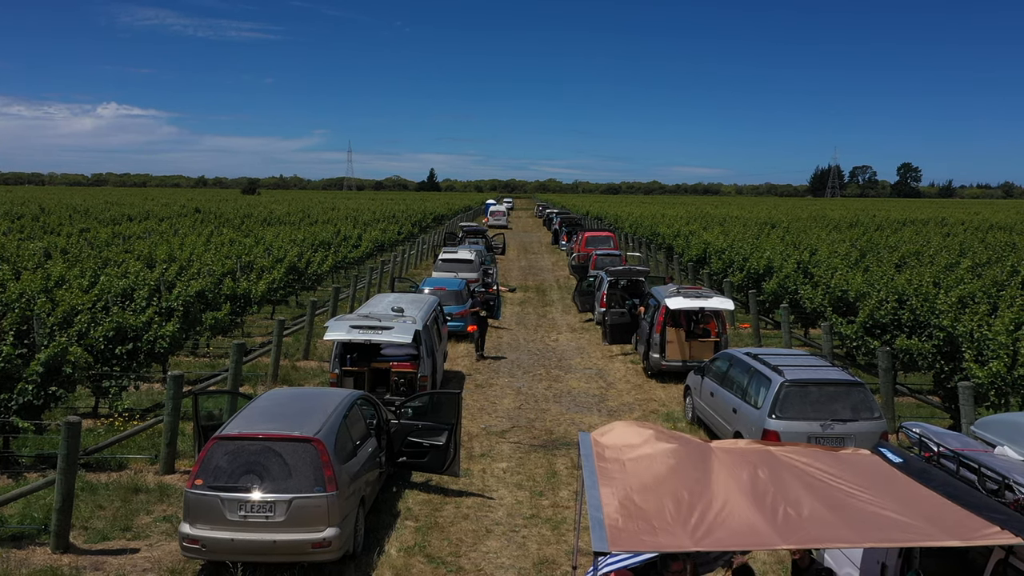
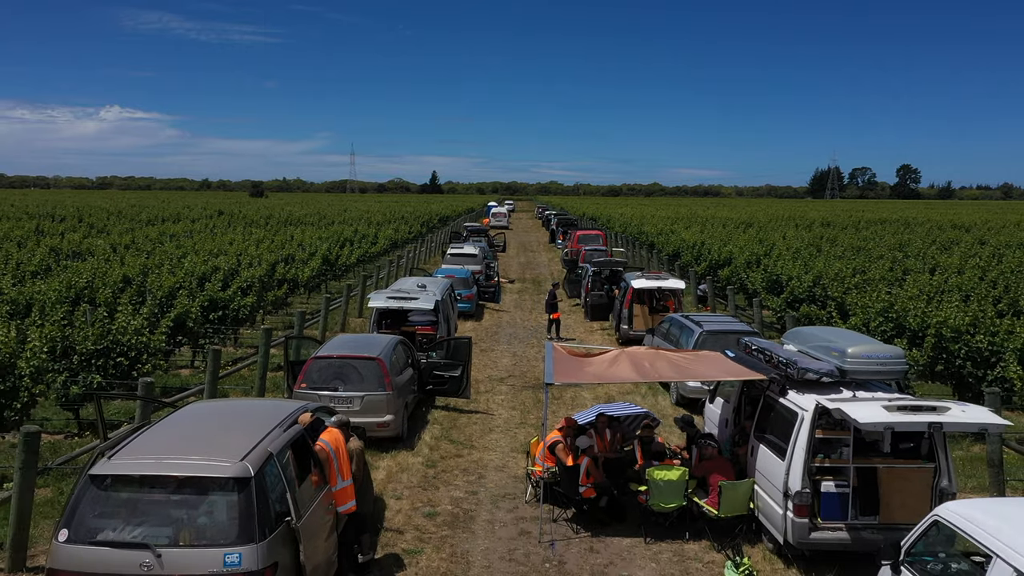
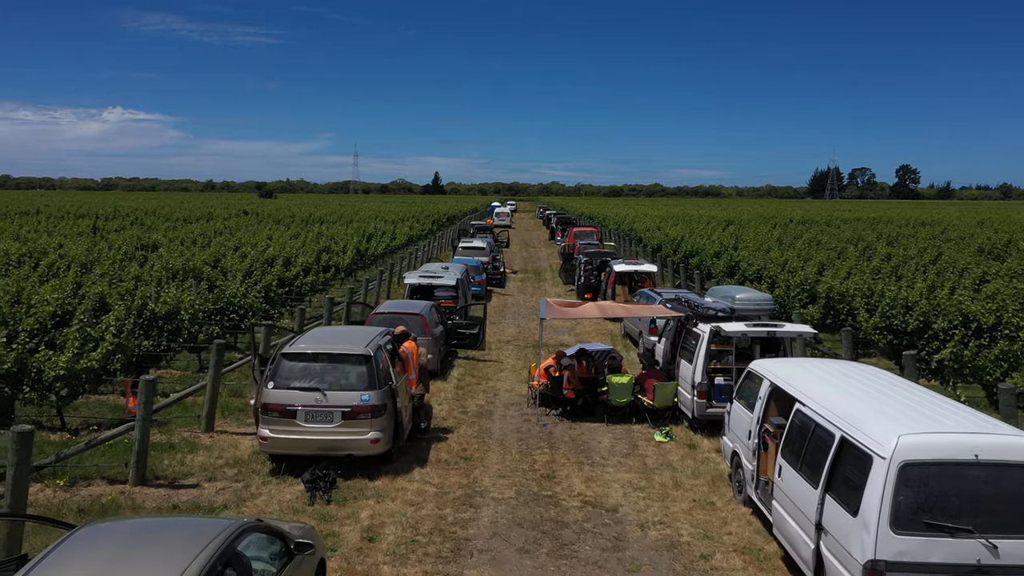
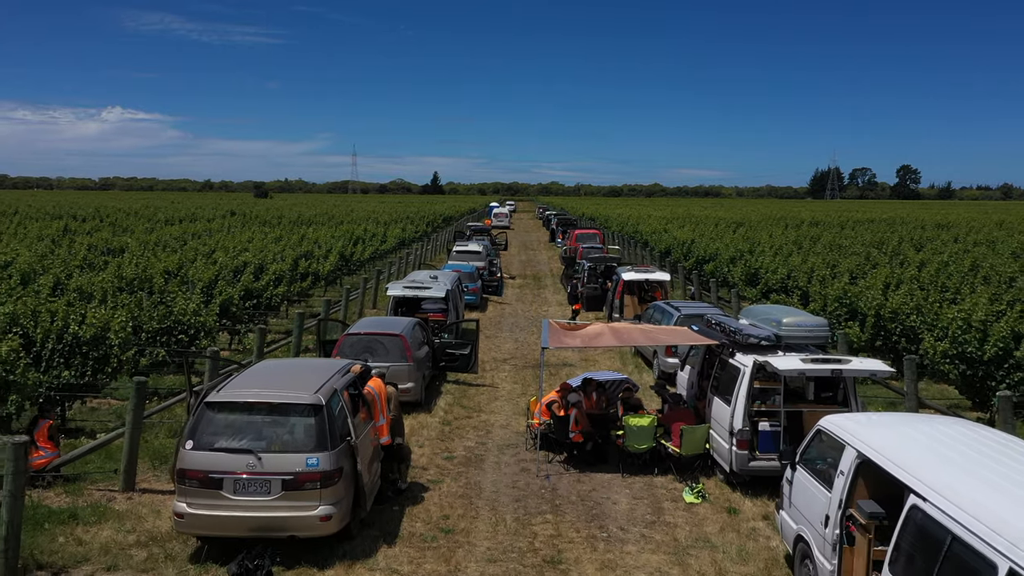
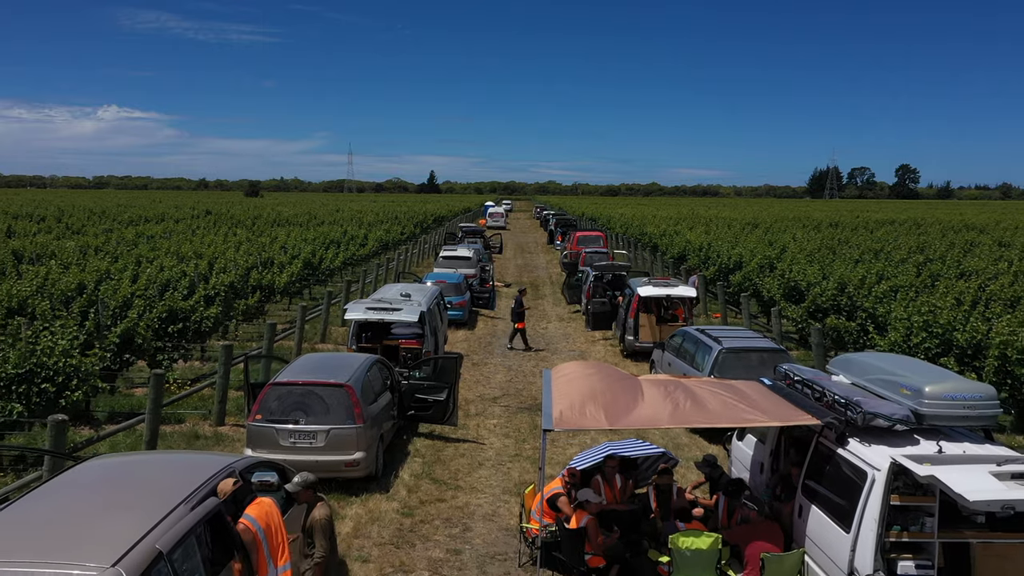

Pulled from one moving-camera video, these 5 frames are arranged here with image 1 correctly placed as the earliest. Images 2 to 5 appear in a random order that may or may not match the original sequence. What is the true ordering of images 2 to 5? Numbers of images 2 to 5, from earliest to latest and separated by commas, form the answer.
5, 2, 4, 3
